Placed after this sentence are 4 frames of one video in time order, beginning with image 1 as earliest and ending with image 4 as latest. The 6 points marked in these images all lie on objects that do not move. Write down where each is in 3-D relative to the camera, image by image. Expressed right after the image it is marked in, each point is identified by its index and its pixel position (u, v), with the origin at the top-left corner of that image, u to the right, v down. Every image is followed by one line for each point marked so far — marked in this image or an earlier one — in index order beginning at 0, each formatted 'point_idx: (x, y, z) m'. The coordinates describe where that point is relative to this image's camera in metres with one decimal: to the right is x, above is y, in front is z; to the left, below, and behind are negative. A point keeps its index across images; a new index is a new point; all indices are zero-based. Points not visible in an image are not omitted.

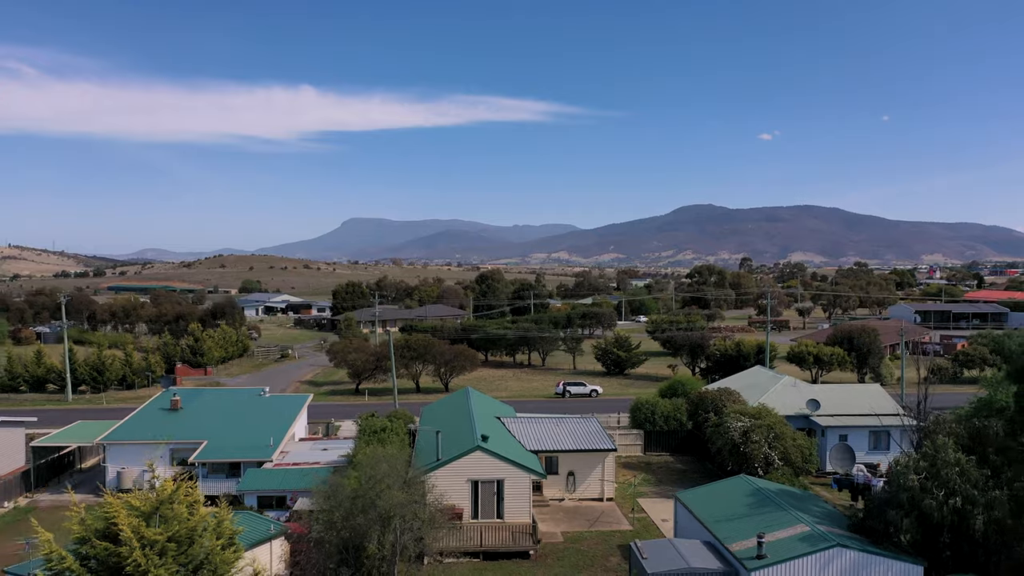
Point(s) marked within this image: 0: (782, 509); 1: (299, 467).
0: (+4.4, -3.6, +10.8) m
1: (-4.6, -3.9, +14.5) m
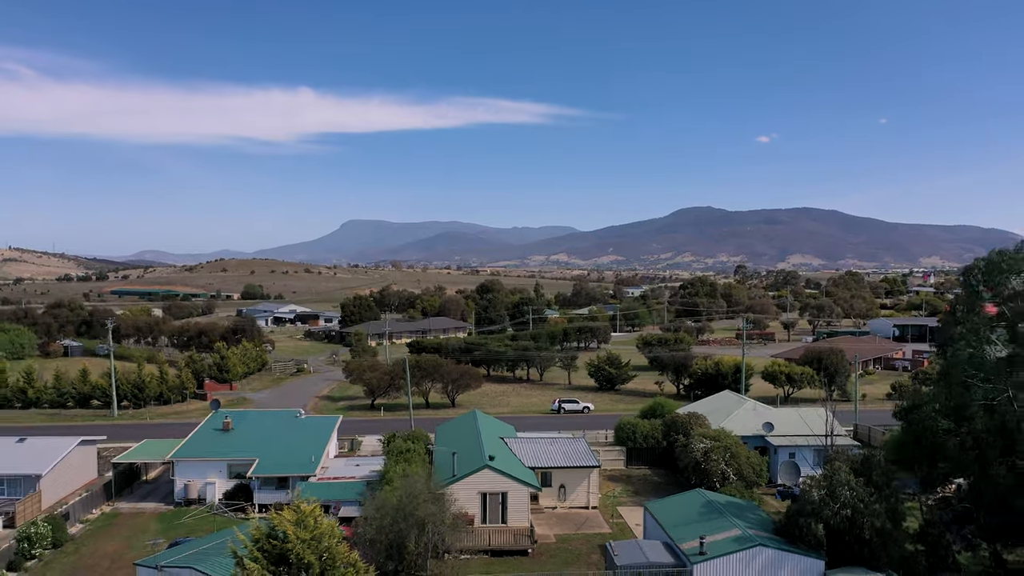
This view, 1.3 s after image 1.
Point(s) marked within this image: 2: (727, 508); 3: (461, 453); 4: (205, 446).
0: (+4.5, -4.8, +13.9) m
1: (-4.6, -5.1, +17.7) m
2: (+4.7, -4.8, +14.6) m
3: (-1.4, -4.5, +18.1) m
4: (-9.2, -4.7, +19.8) m
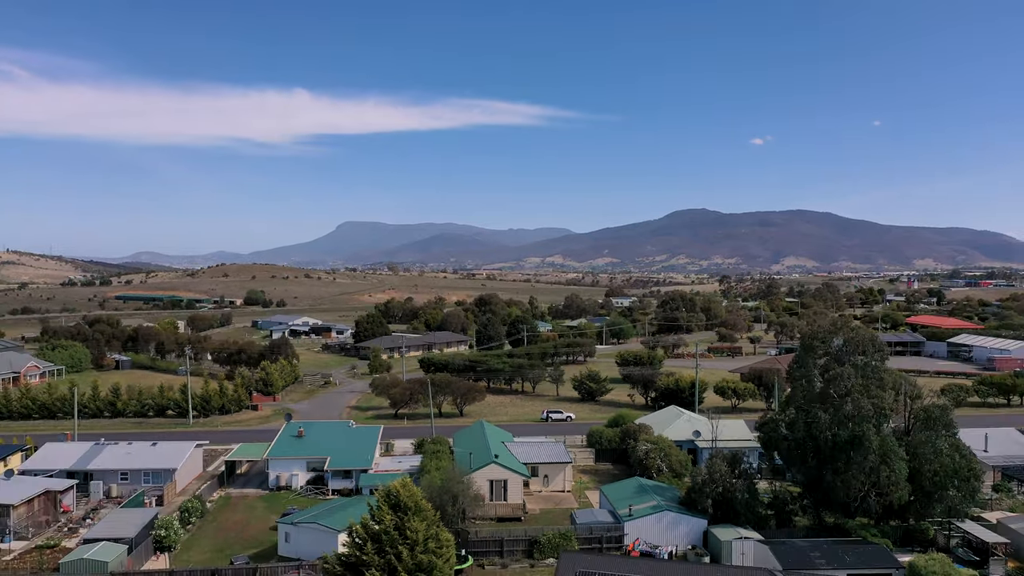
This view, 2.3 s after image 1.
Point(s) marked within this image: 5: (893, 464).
0: (+4.4, -6.7, +21.5) m
1: (-4.6, -7.0, +25.2) m
2: (+4.7, -6.7, +22.1) m
3: (-1.5, -6.4, +25.7) m
4: (-9.3, -6.6, +27.3) m
5: (+11.1, -5.1, +19.3) m
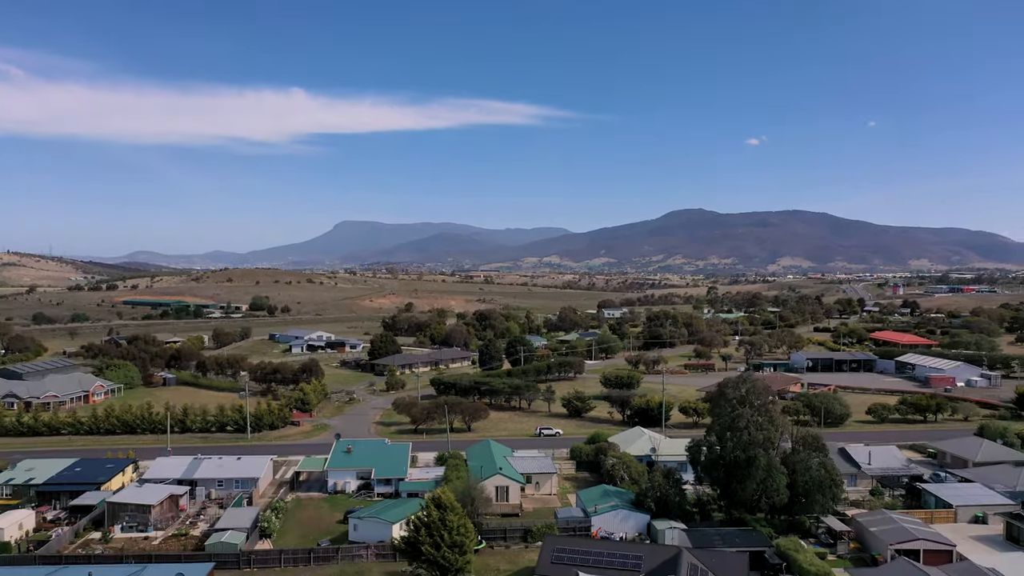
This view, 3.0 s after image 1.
0: (+4.4, -9.5, +30.0) m
1: (-4.6, -9.8, +33.7) m
2: (+4.7, -9.5, +30.7) m
3: (-1.5, -9.1, +34.2) m
4: (-9.3, -9.3, +35.7) m
5: (+11.1, -7.9, +27.9) m
